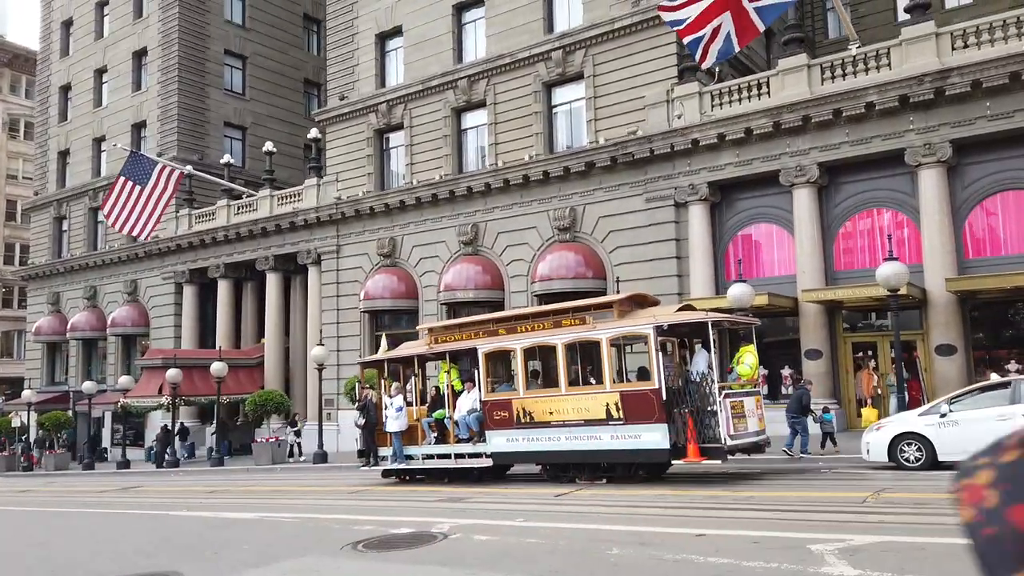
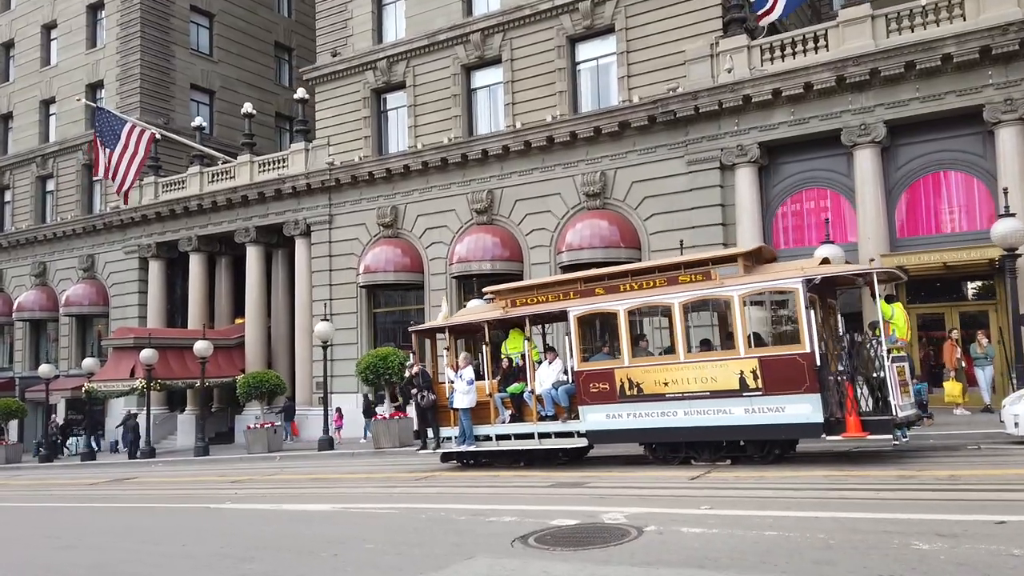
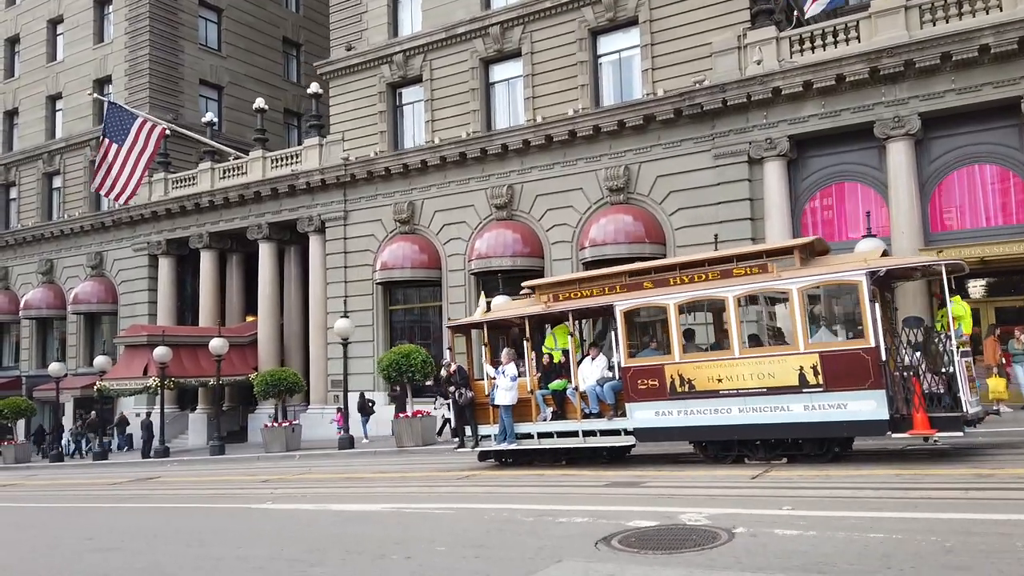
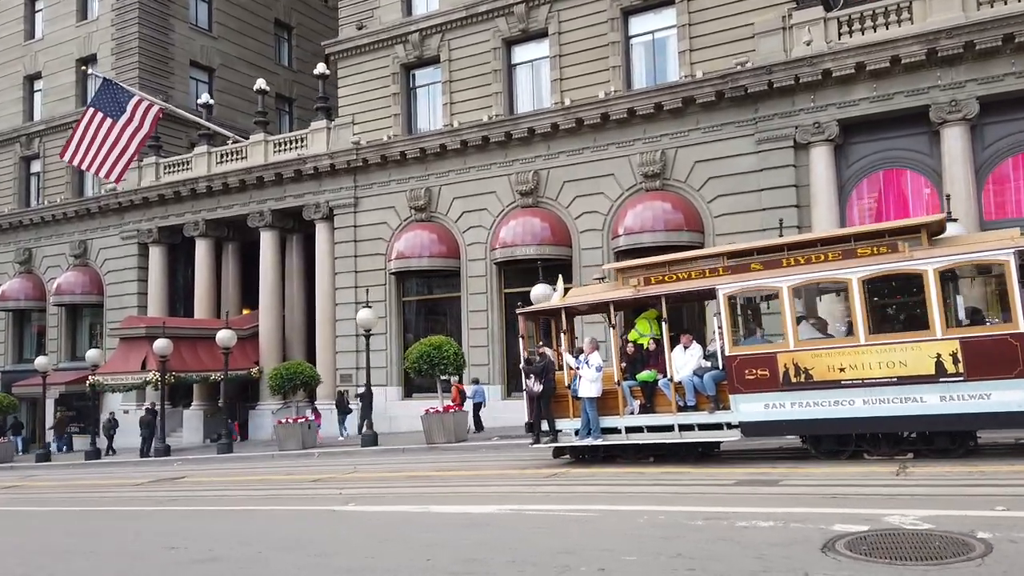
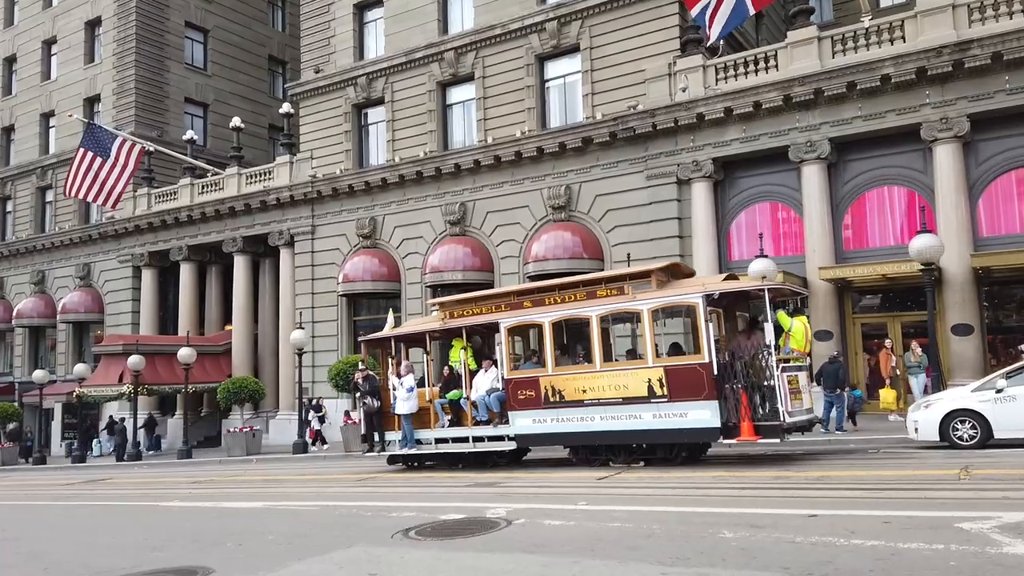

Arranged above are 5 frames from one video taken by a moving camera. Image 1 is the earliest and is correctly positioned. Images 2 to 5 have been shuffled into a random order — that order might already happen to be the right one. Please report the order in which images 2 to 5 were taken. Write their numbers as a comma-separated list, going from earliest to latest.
5, 2, 3, 4
